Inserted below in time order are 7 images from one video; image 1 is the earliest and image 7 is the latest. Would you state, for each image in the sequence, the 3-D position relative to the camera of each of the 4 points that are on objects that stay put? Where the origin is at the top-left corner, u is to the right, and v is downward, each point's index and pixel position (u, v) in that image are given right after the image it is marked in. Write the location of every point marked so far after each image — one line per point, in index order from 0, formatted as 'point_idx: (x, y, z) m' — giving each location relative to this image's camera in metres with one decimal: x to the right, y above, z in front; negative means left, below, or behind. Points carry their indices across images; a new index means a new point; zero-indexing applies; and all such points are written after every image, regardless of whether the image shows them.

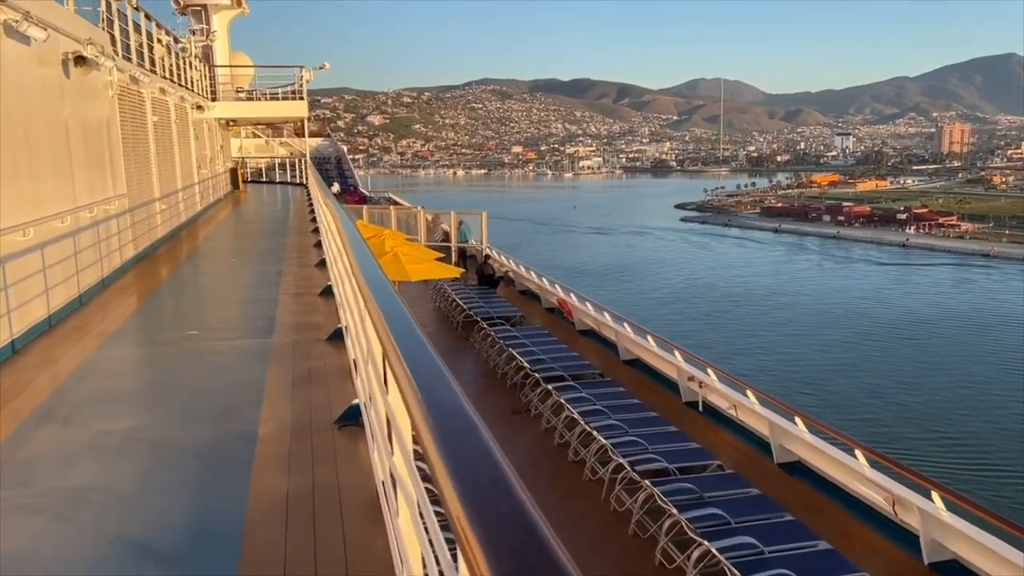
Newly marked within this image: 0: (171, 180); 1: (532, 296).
0: (-4.9, +1.5, +11.4) m
1: (+0.4, -0.2, +16.3) m
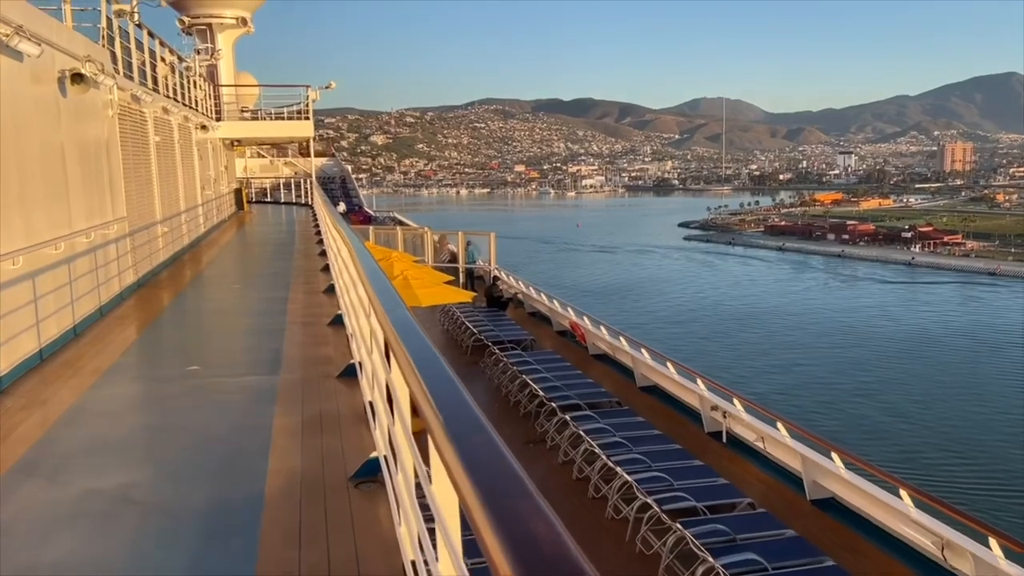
0: (-4.7, +1.2, +11.1) m
1: (+0.6, -0.6, +15.9) m
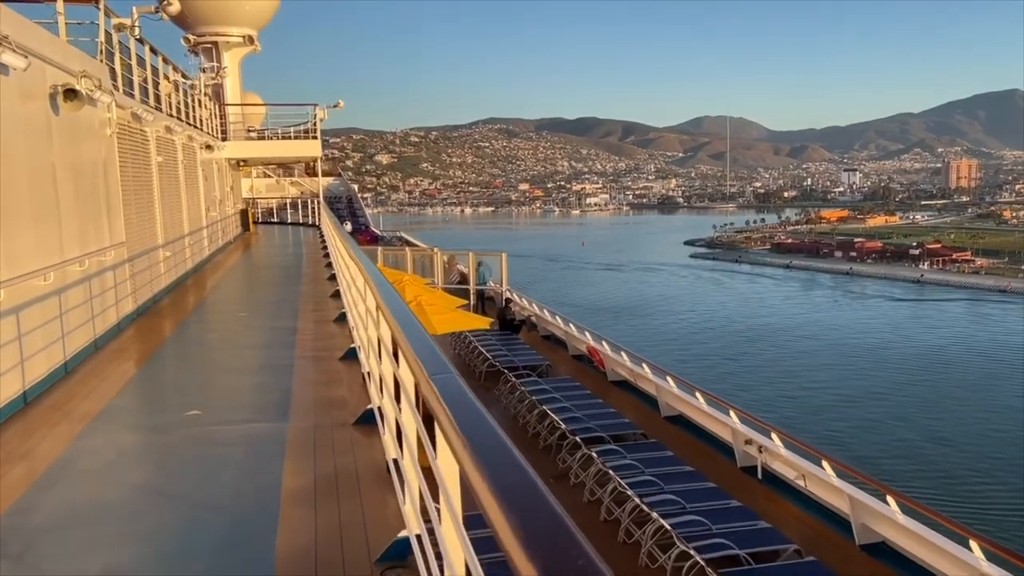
0: (-4.5, +0.8, +10.6) m
1: (+0.9, -1.0, +15.4) m
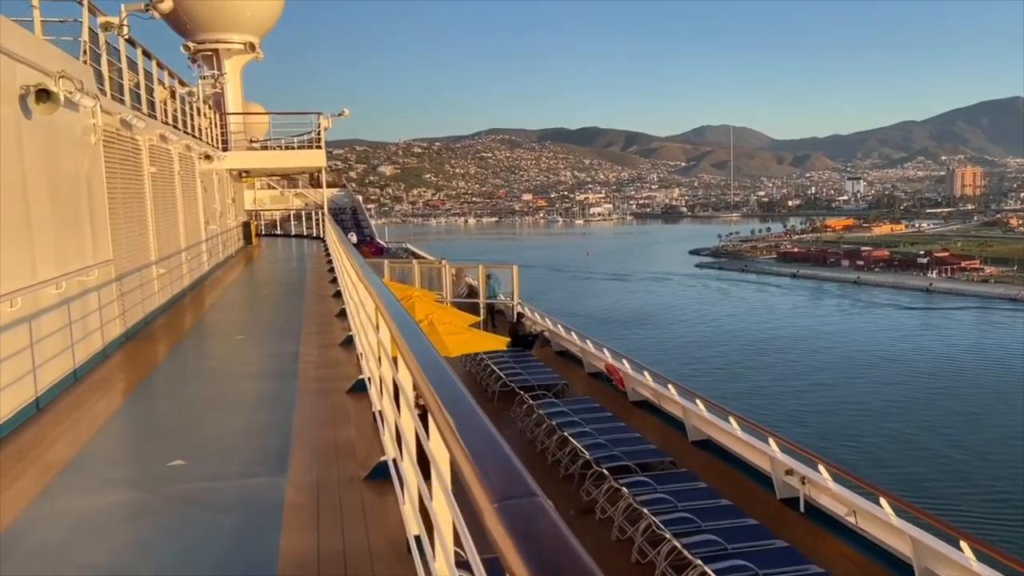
0: (-4.3, +0.6, +10.0) m
1: (+1.1, -1.3, +14.8) m
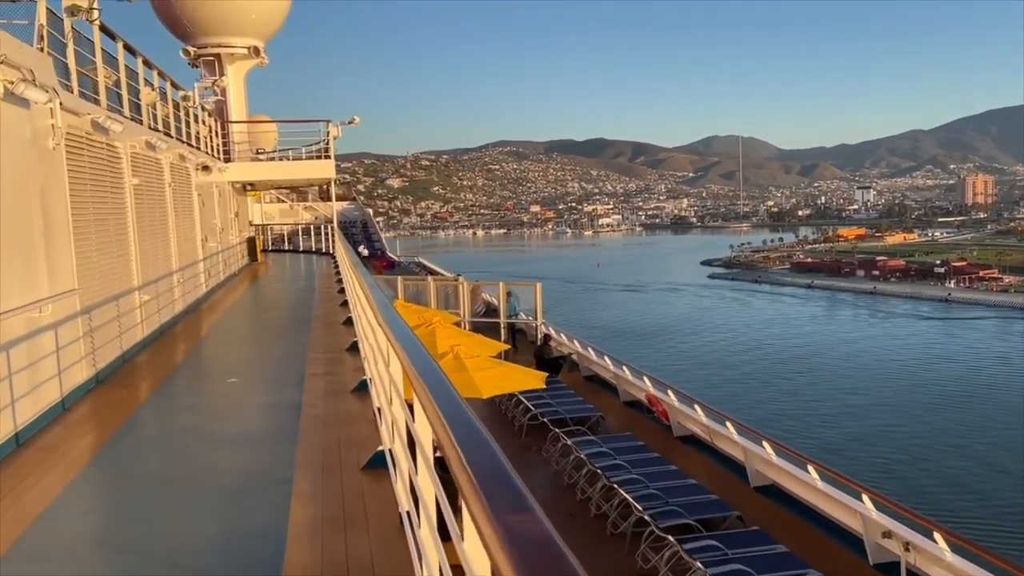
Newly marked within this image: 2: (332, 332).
0: (-3.9, +0.3, +8.9) m
1: (+1.5, -1.6, +13.5) m
2: (-1.9, -0.5, +8.6) m
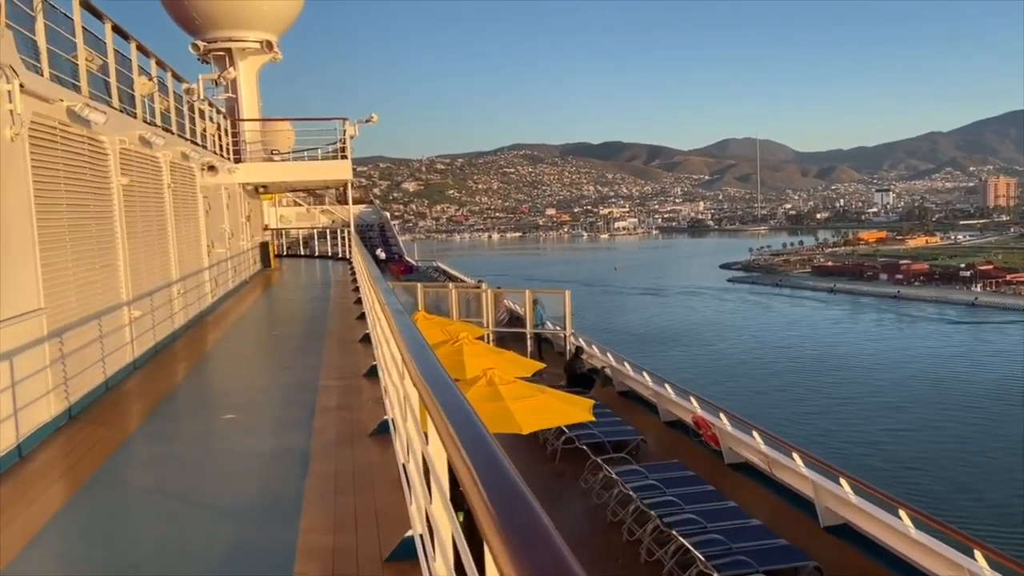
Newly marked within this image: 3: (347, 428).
0: (-3.5, +0.2, +8.0) m
1: (+2.0, -1.8, +12.5) m
2: (-1.6, -0.6, +7.6) m
3: (-1.0, -0.8, +4.9) m
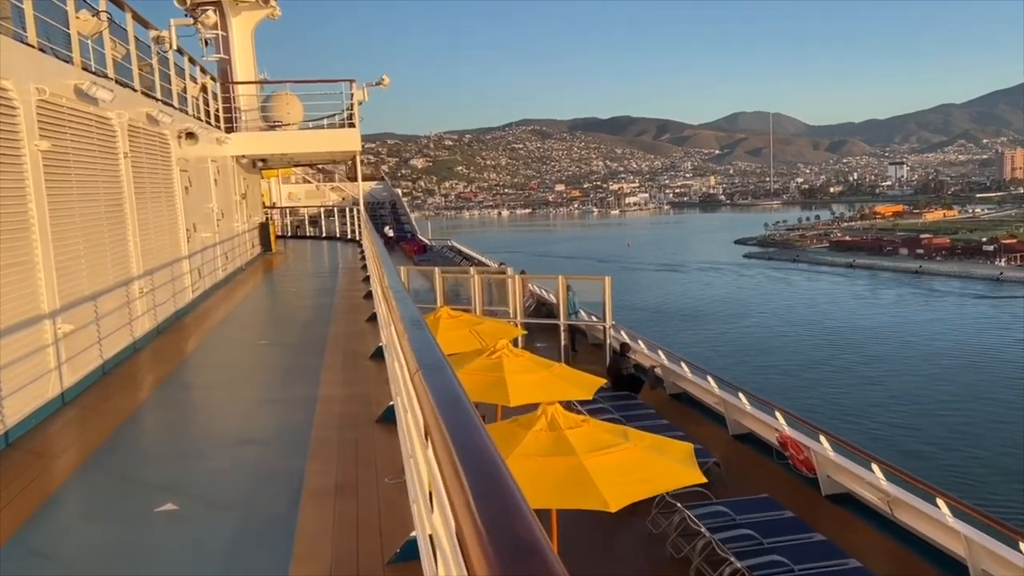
0: (-3.1, +0.2, +6.2) m
1: (+2.5, -1.6, +10.7) m
2: (-1.1, -0.6, +5.8) m
3: (-0.6, -0.9, +3.1) m
